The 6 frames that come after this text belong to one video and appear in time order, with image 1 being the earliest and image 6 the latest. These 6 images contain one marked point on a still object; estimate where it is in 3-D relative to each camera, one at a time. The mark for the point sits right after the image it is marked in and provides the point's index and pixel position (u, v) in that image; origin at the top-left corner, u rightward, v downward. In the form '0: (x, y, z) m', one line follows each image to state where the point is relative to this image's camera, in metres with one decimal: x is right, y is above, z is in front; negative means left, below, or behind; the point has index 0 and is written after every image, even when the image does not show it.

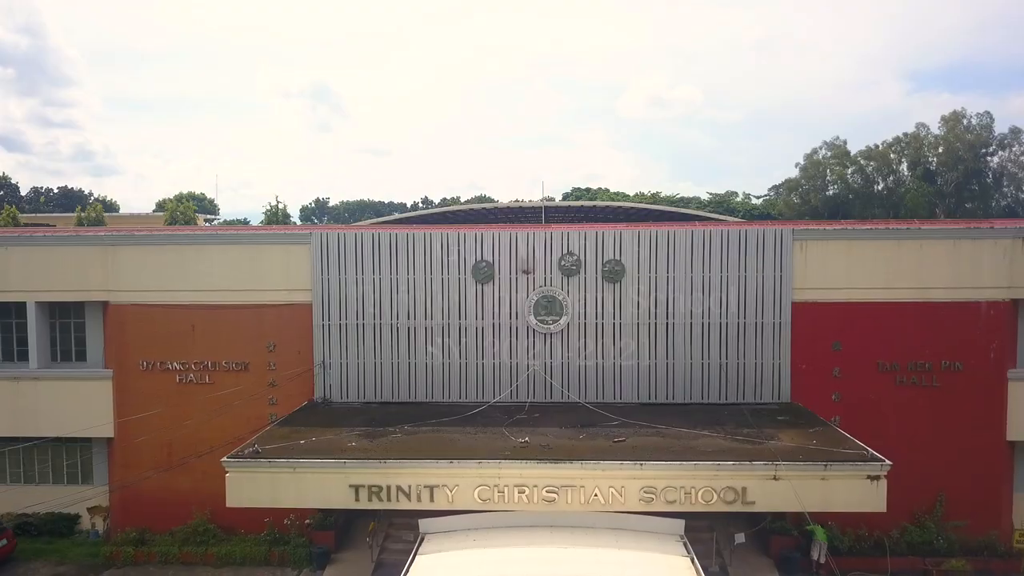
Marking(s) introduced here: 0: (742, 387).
0: (+5.5, -2.3, +15.6) m
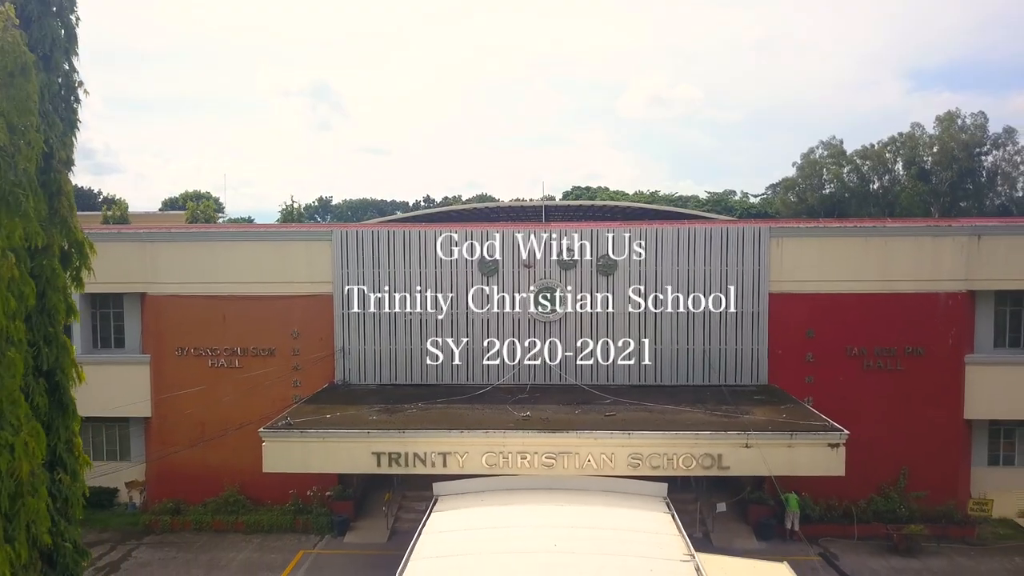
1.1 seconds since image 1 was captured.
0: (+5.5, -2.1, +17.1) m
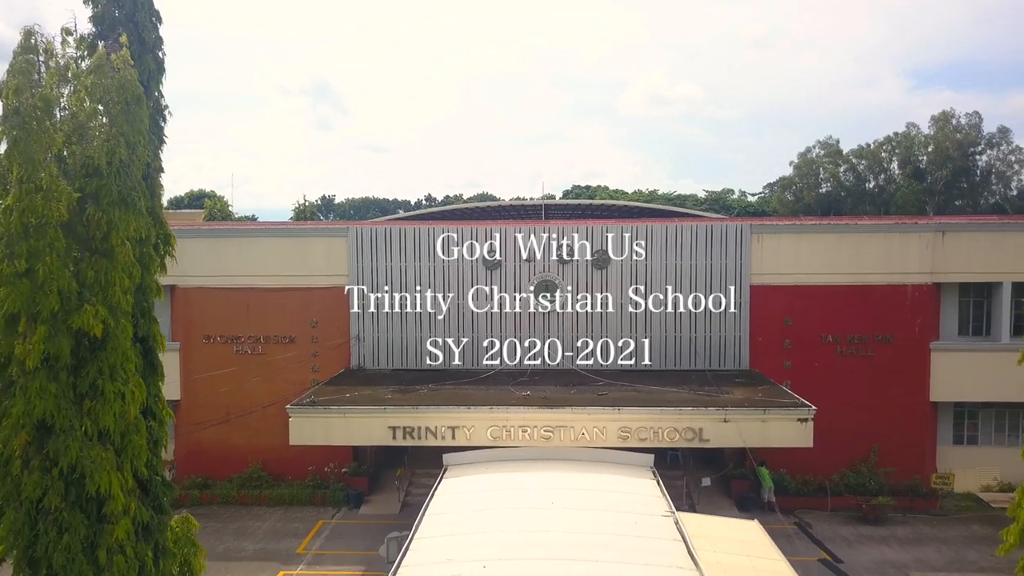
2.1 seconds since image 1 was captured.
0: (+5.6, -1.9, +18.5) m
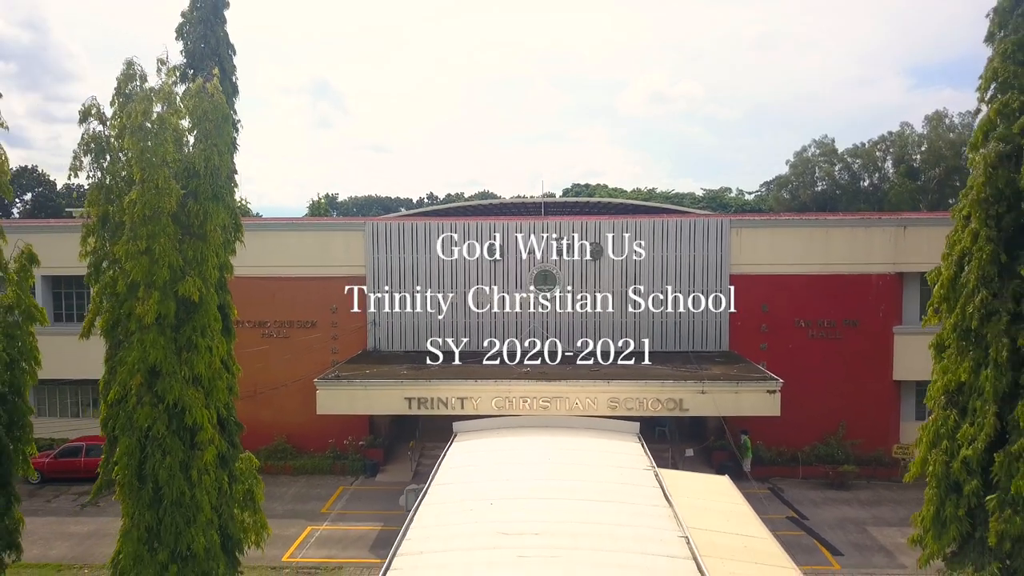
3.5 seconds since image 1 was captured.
0: (+5.6, -1.6, +20.3) m
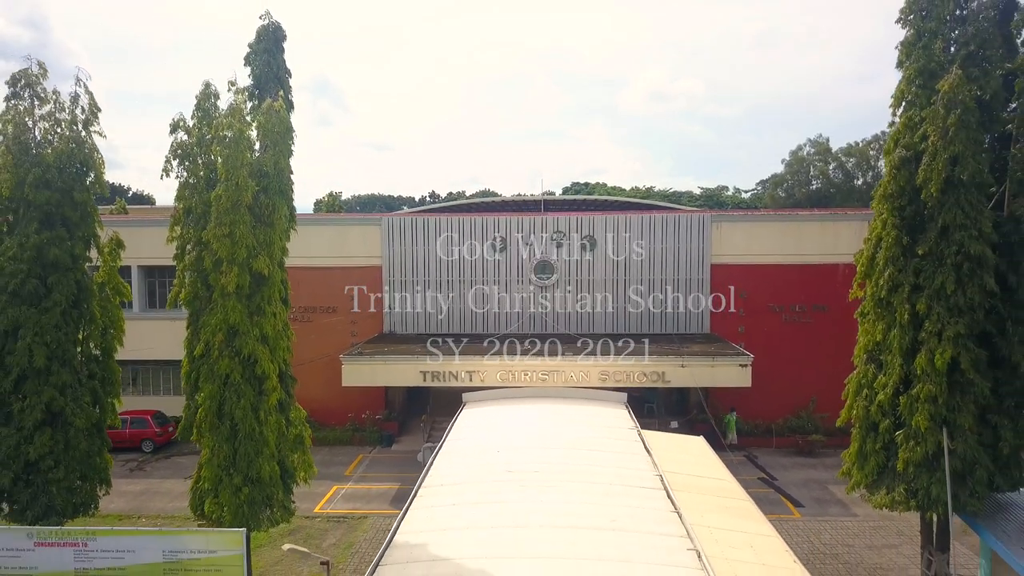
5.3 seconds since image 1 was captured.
0: (+5.7, -1.2, +22.4) m
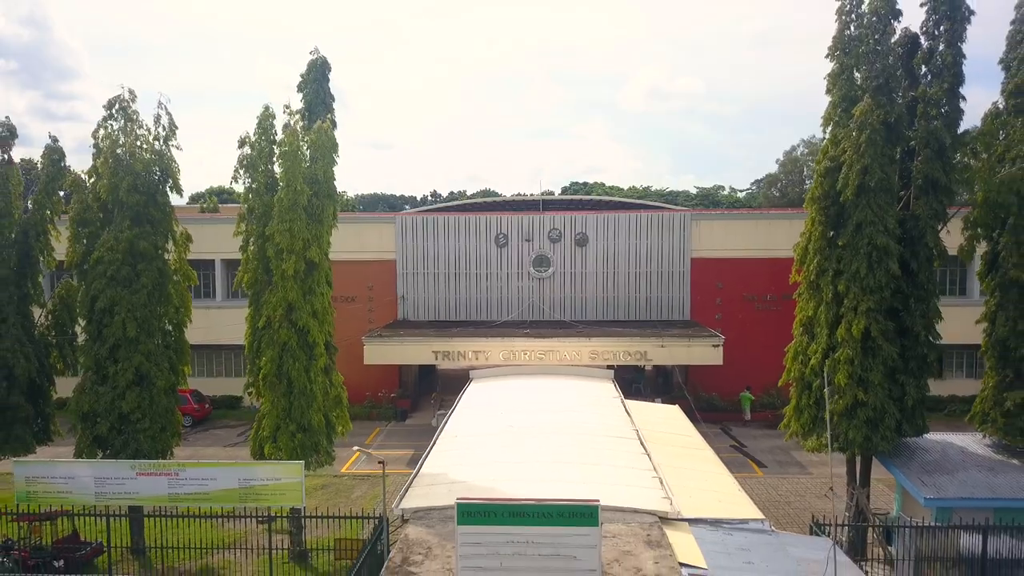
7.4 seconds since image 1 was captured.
0: (+5.7, -0.8, +24.9) m
